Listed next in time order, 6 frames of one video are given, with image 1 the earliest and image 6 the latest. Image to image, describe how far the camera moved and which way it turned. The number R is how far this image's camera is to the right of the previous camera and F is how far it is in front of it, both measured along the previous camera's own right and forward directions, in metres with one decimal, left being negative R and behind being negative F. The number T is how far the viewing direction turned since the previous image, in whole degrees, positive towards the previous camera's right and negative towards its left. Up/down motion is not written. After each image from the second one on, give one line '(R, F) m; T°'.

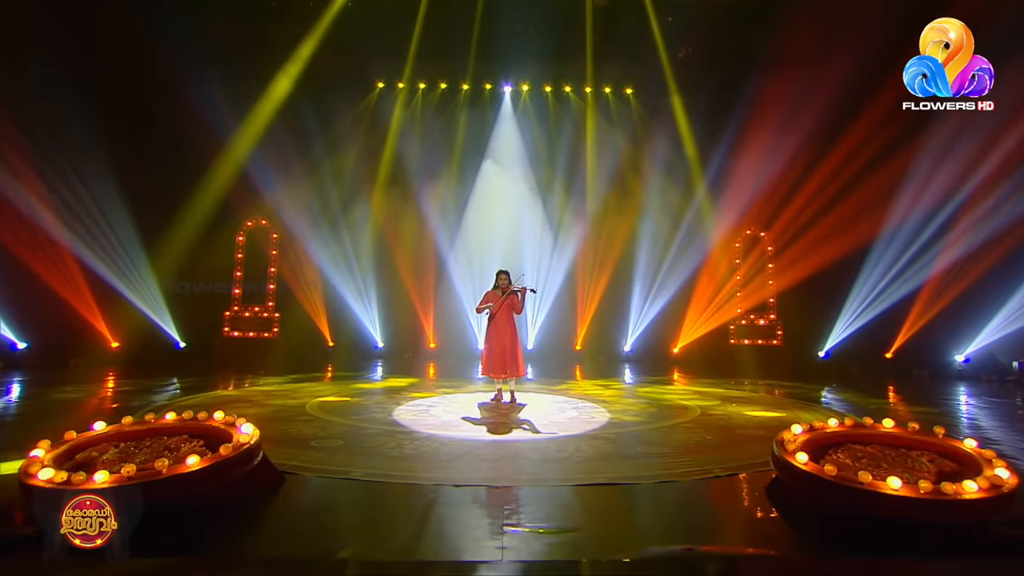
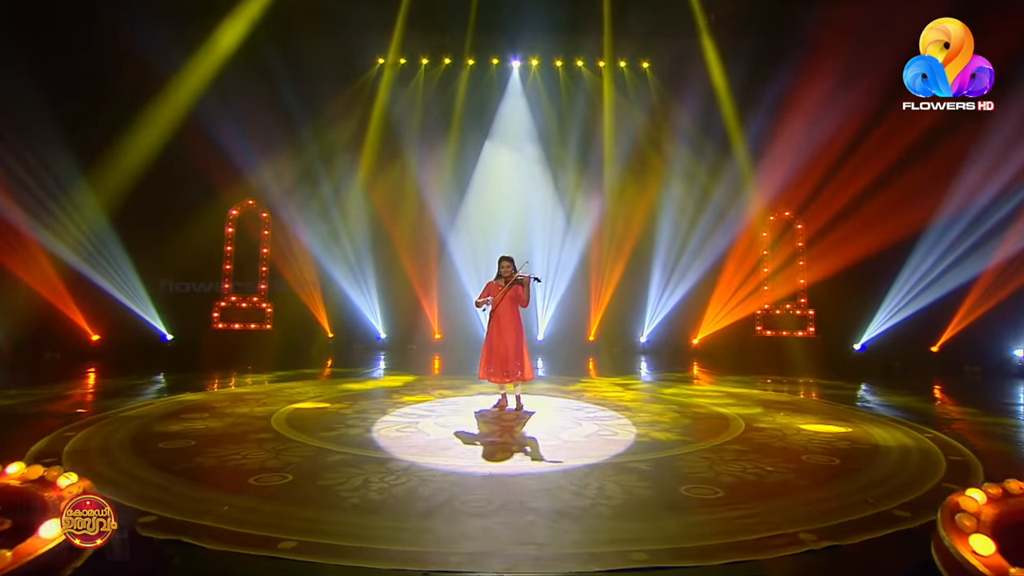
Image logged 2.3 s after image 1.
(0.0, +0.8) m; -1°
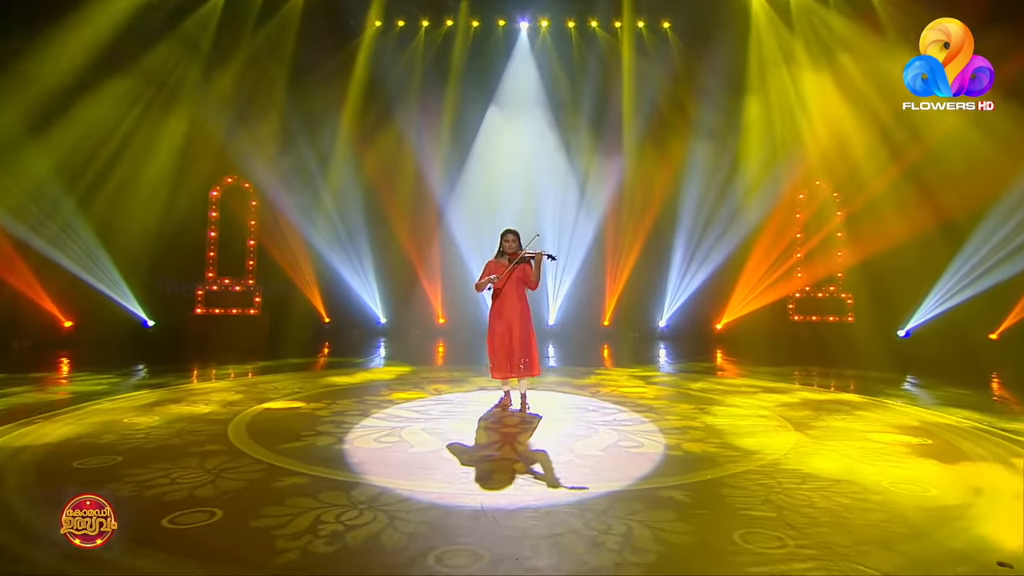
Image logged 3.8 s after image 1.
(+0.1, +0.8) m; -1°
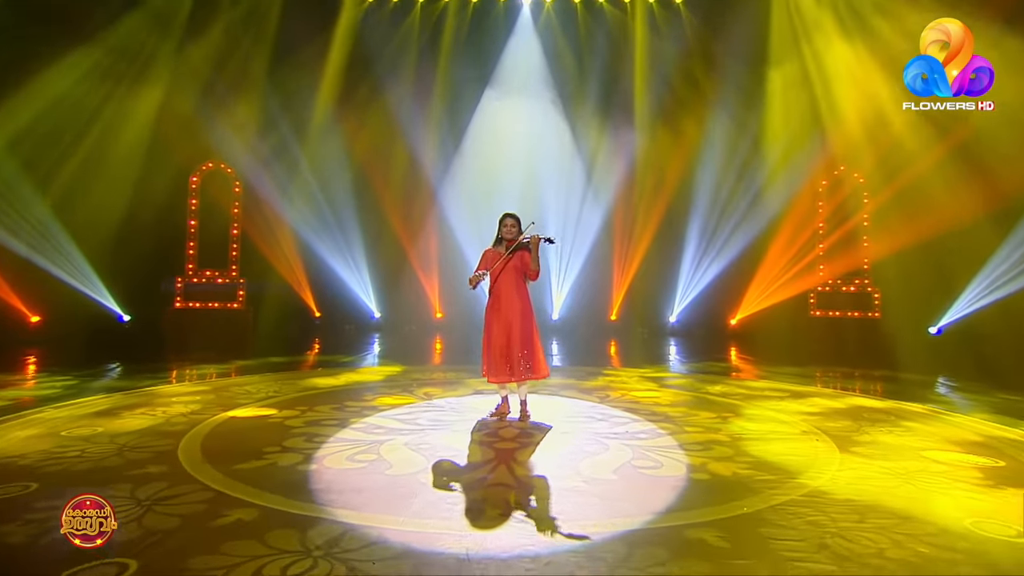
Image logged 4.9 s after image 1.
(0.0, +0.6) m; 0°
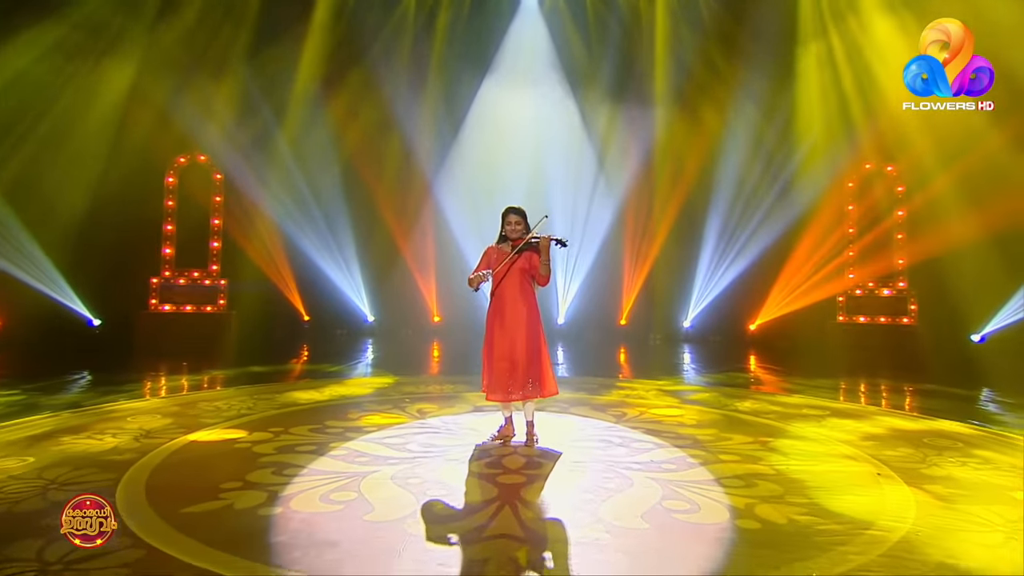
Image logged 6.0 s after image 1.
(0.0, +0.6) m; 0°
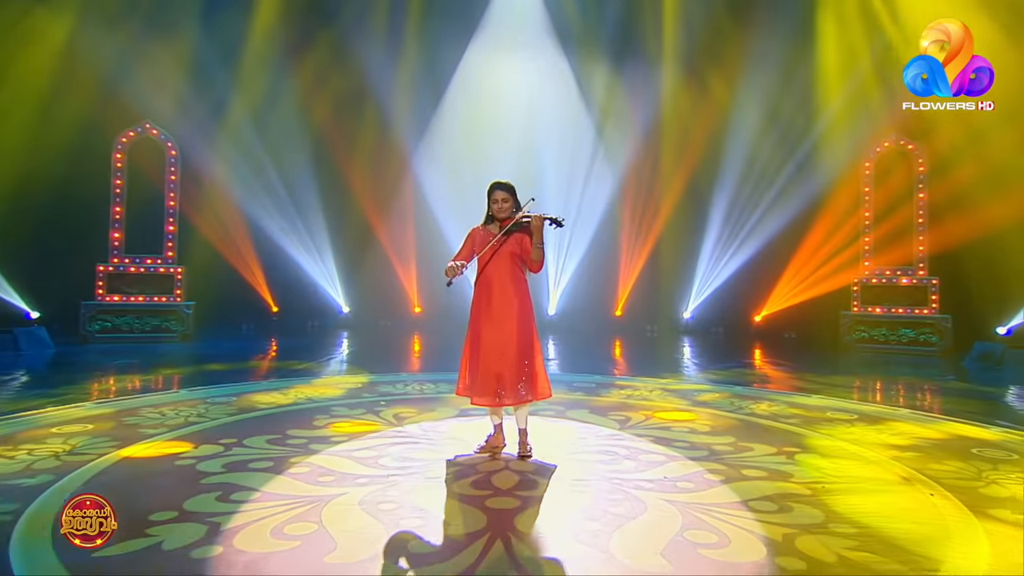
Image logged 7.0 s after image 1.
(0.0, +0.5) m; +1°
